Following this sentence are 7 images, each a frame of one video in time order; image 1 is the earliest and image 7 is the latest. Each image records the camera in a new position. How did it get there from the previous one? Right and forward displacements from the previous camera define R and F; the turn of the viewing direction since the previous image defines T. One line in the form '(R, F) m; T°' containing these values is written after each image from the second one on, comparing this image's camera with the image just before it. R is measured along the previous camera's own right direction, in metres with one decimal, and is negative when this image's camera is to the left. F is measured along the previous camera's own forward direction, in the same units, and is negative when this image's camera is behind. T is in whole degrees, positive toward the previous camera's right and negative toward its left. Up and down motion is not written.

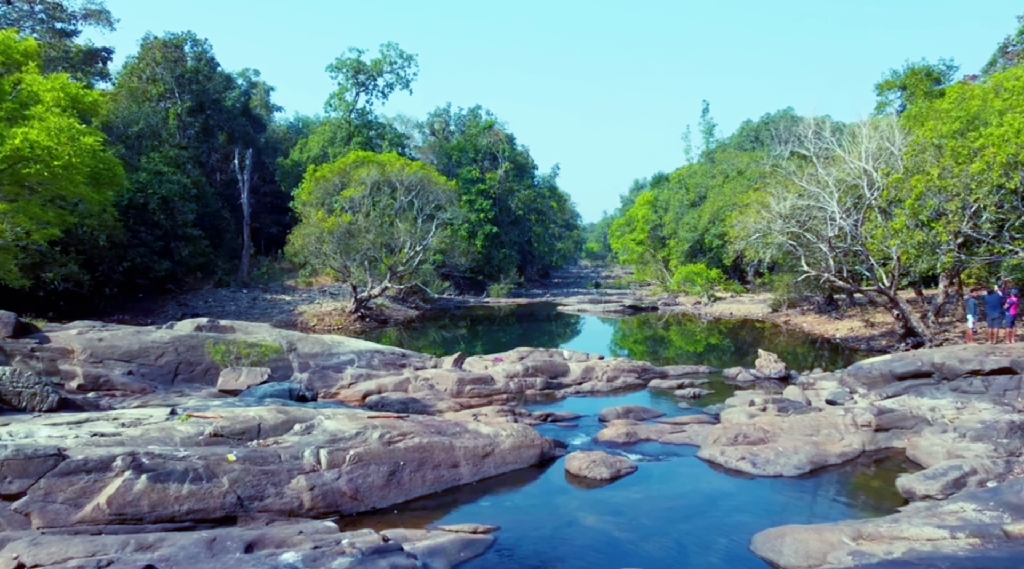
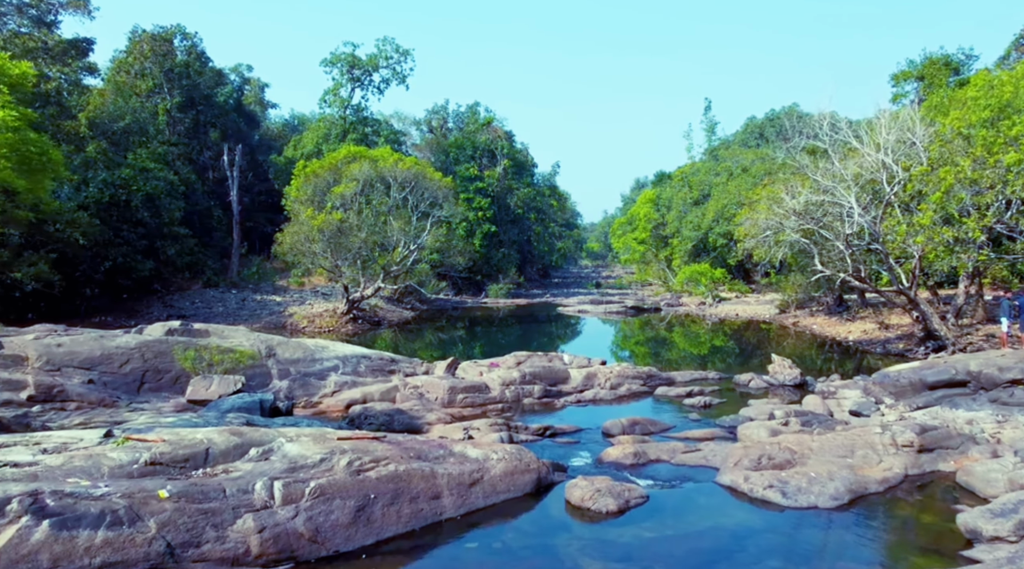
(+0.1, +1.3) m; 0°
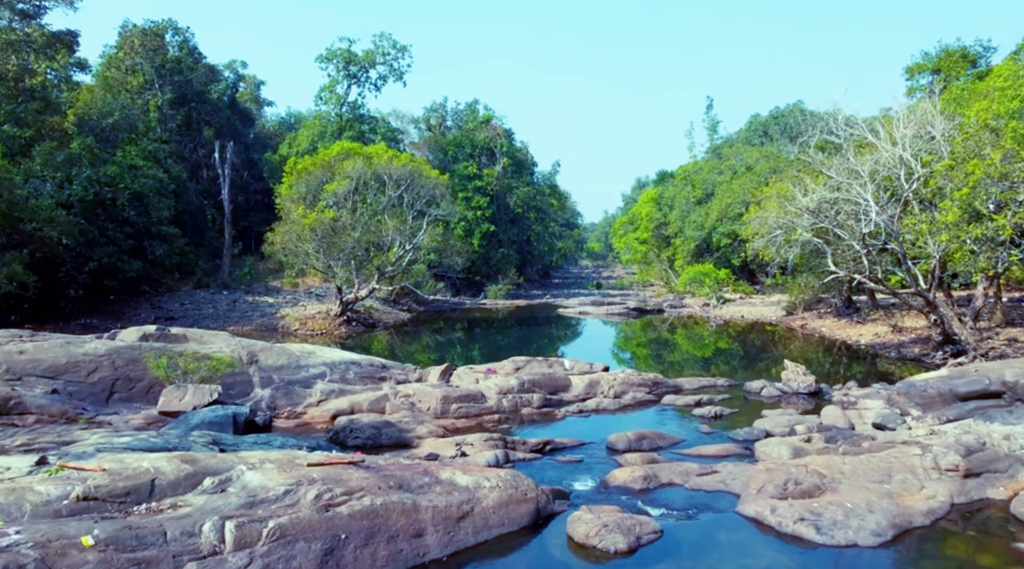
(+0.1, +1.1) m; 0°
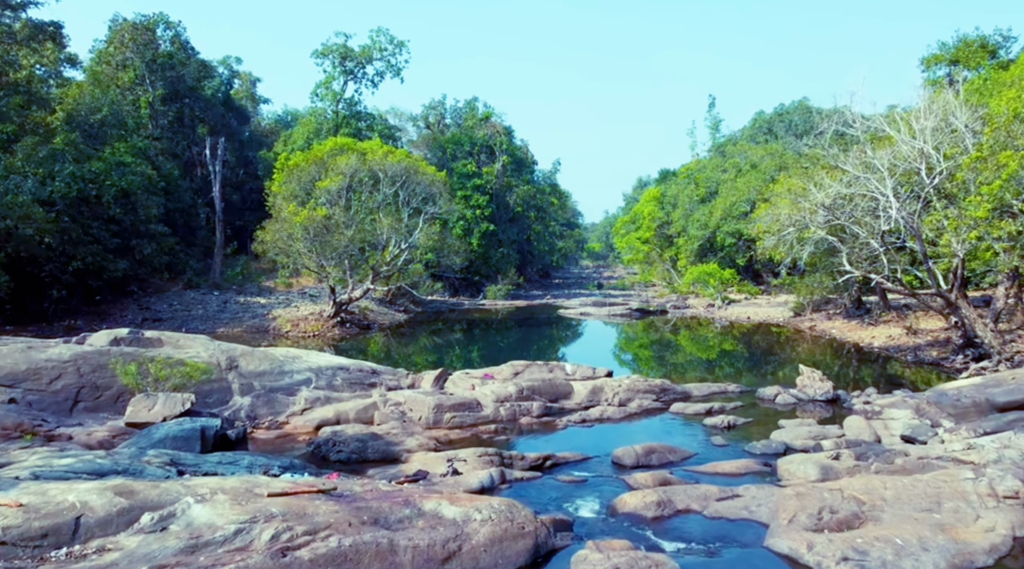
(0.0, +1.1) m; 0°
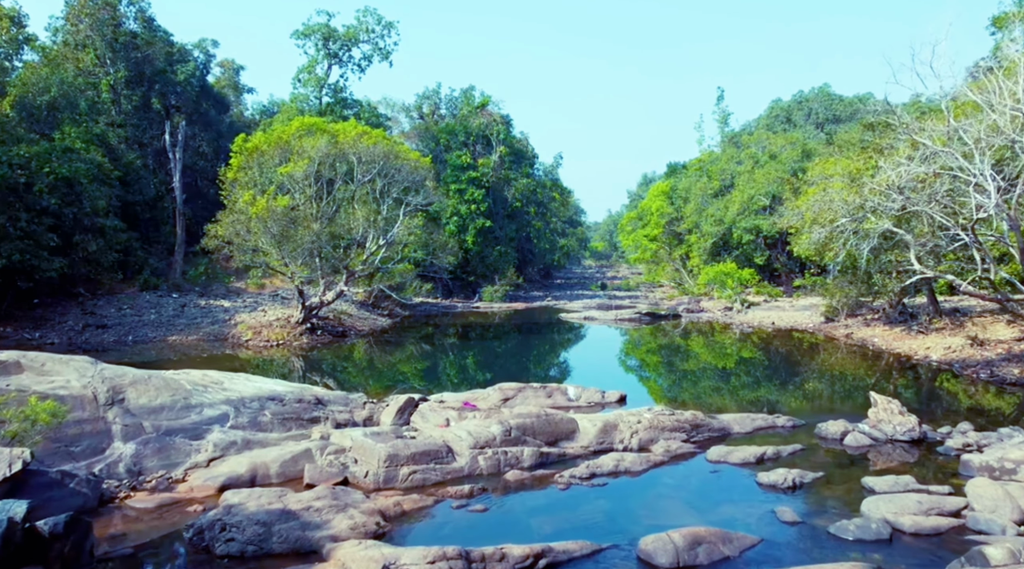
(+0.3, +4.1) m; 0°
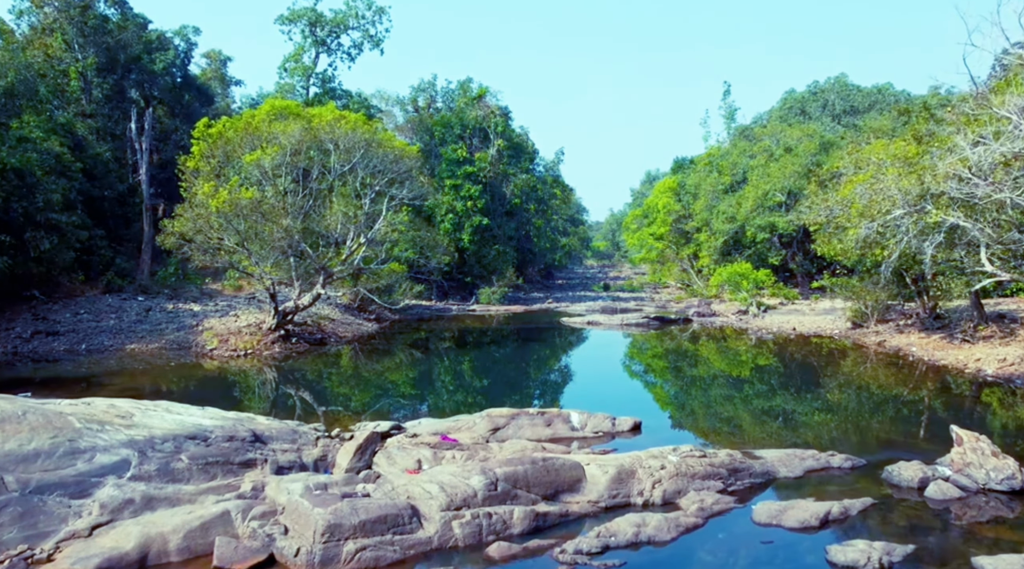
(+0.2, +2.8) m; 0°
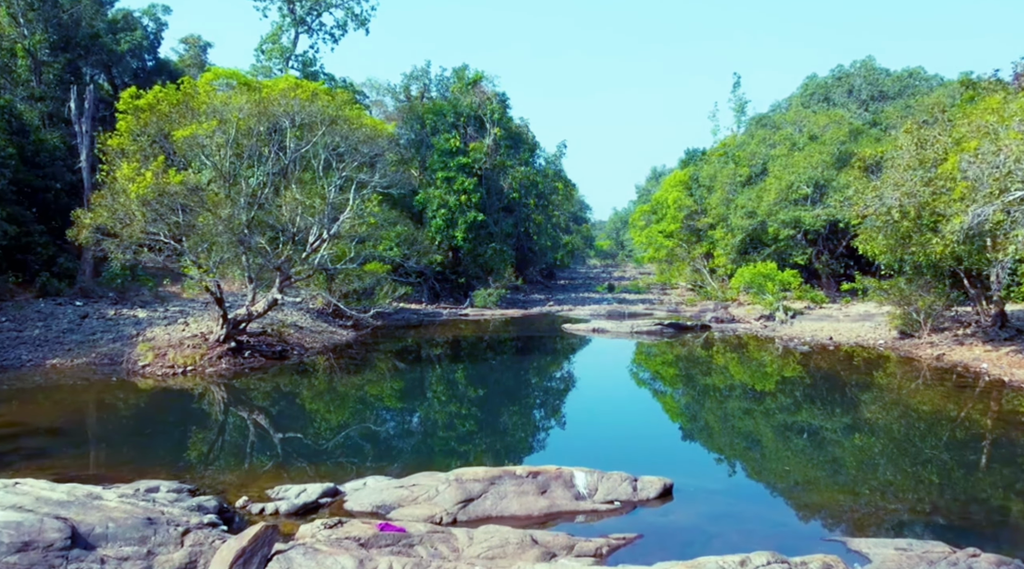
(+0.3, +4.0) m; 0°
